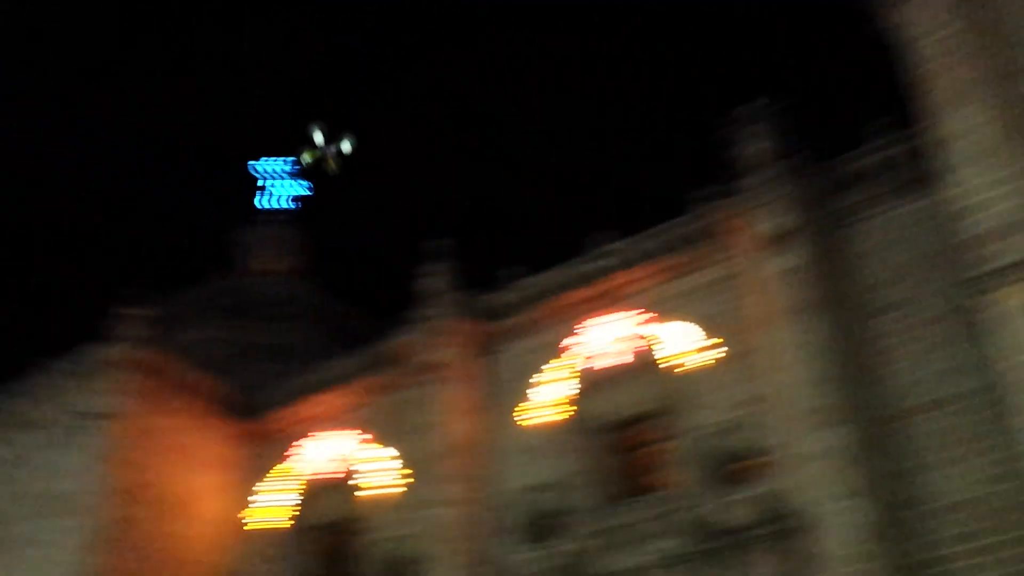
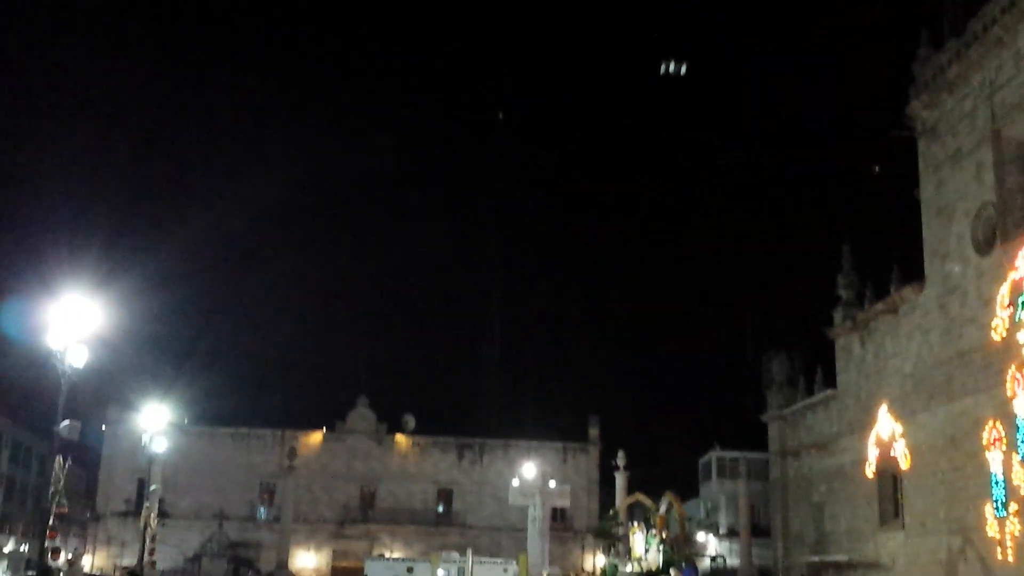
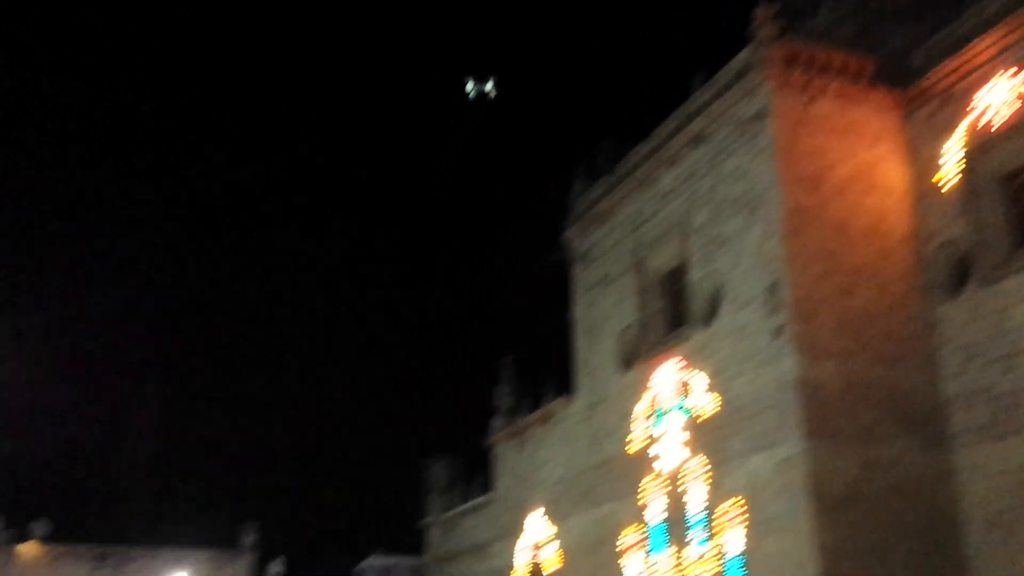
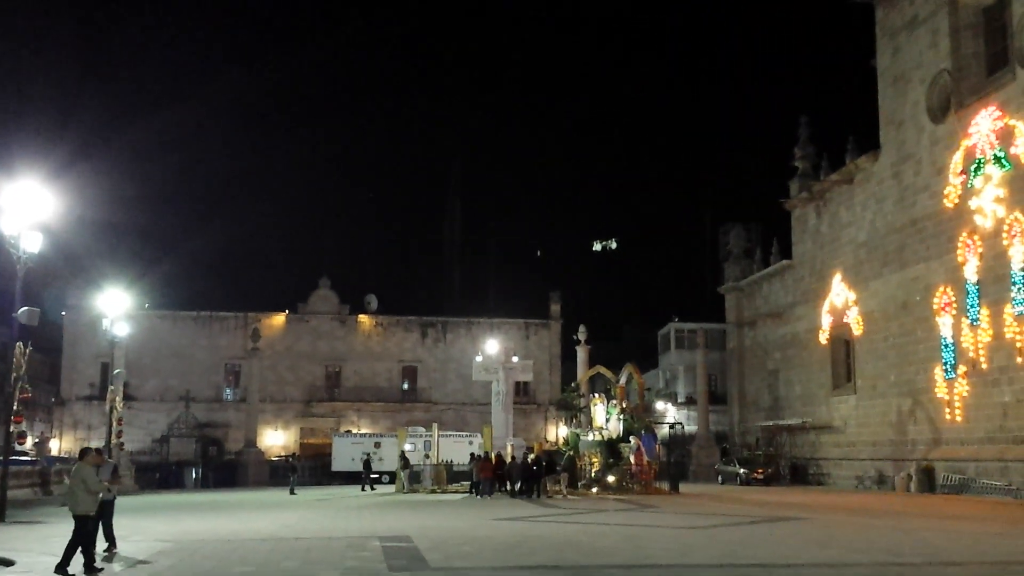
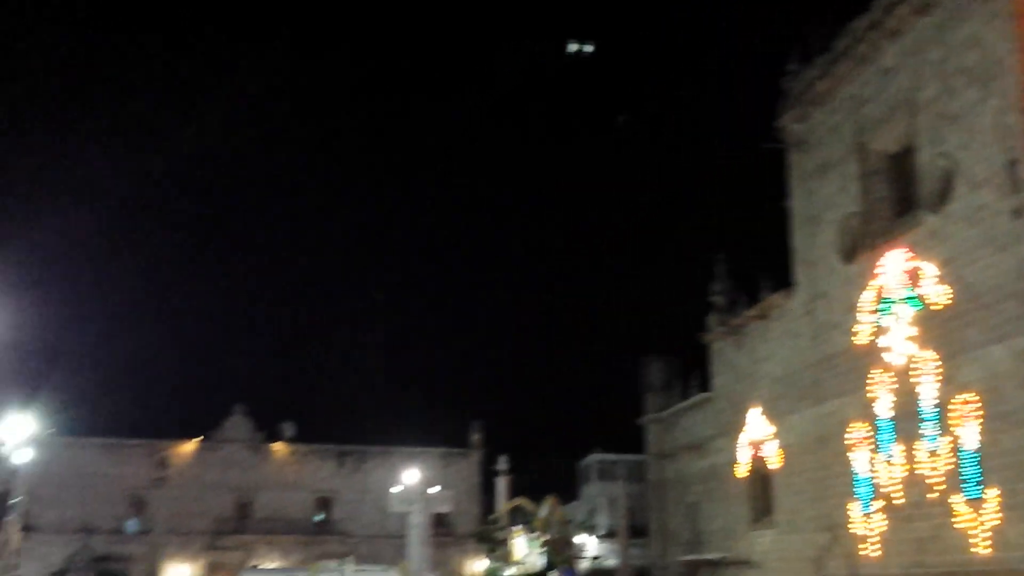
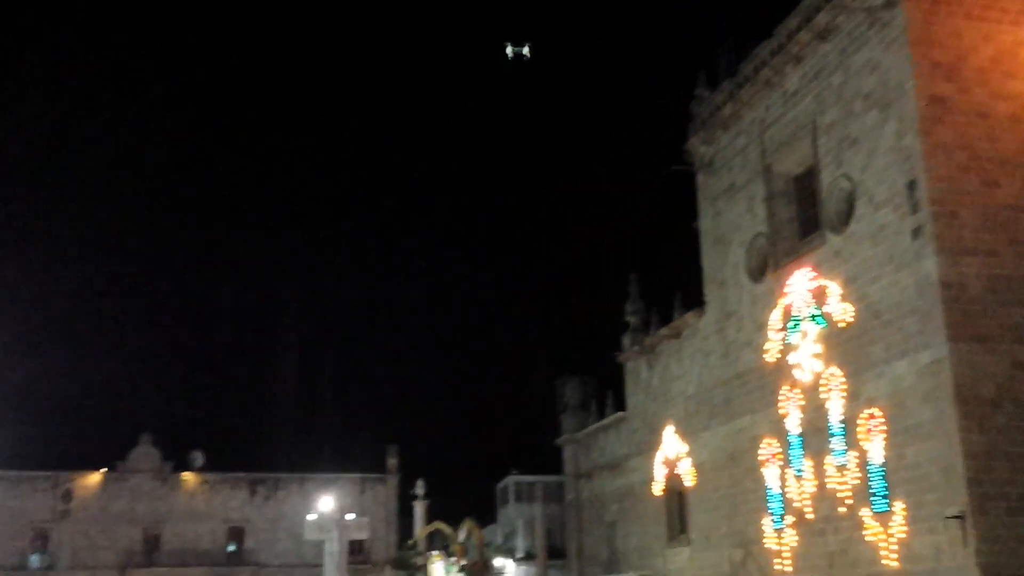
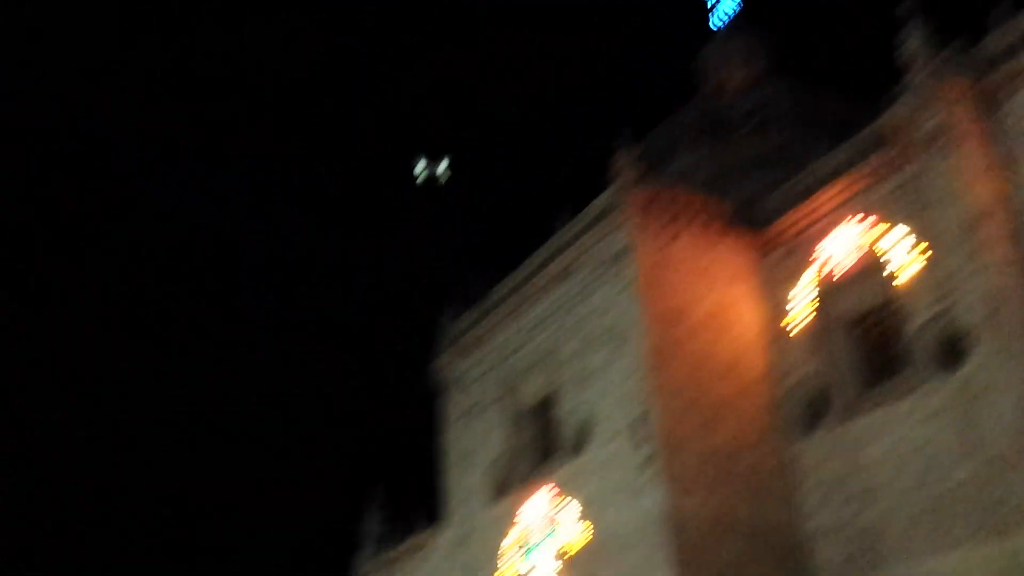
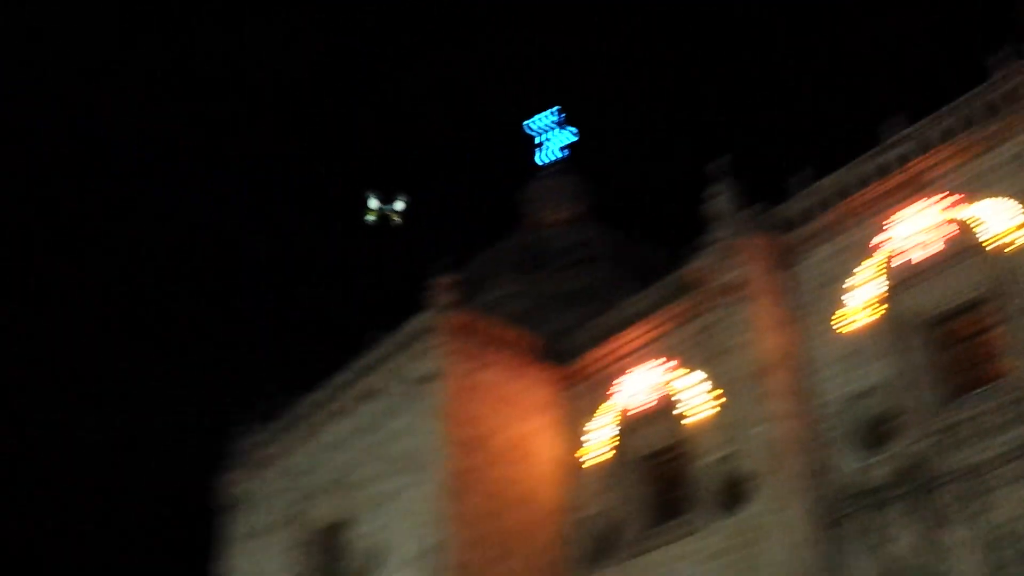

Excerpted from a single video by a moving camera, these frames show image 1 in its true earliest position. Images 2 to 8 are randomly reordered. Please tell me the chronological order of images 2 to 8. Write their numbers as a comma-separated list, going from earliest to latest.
8, 7, 3, 6, 5, 2, 4
